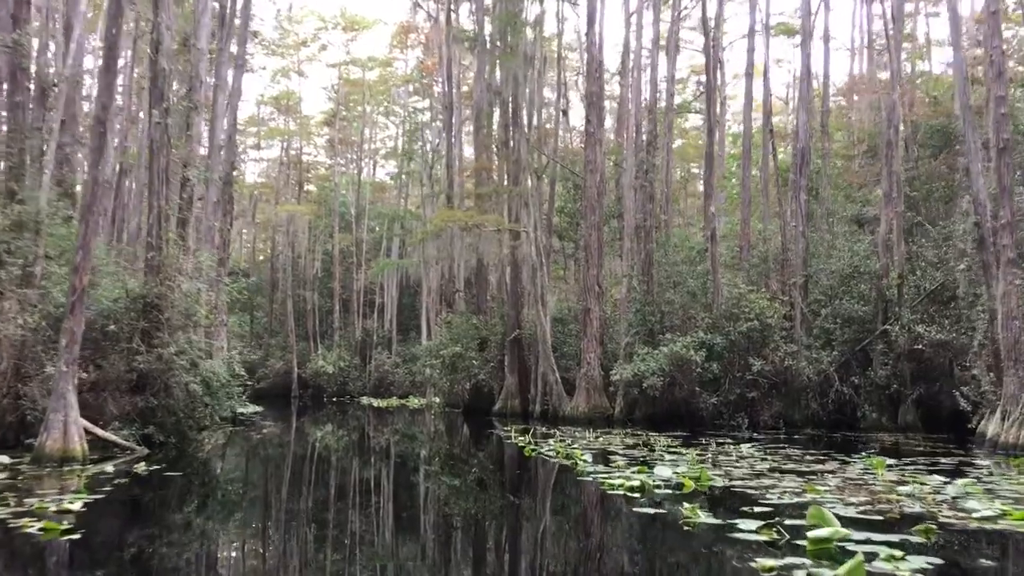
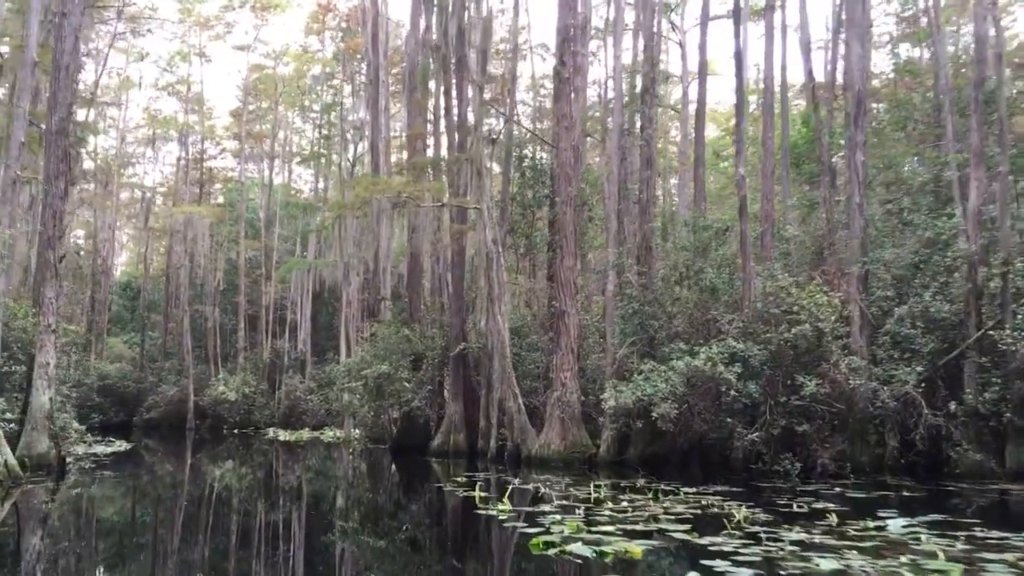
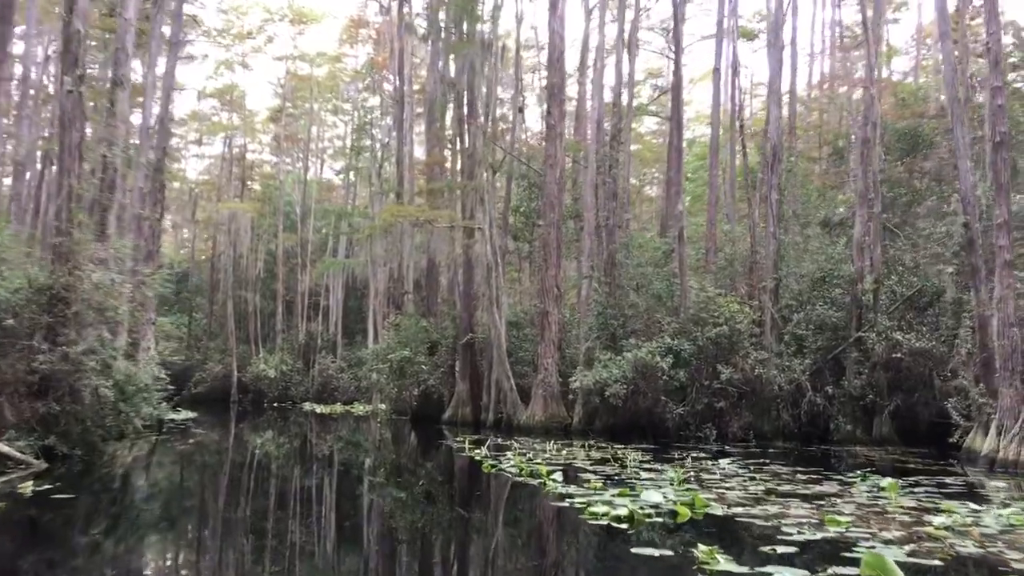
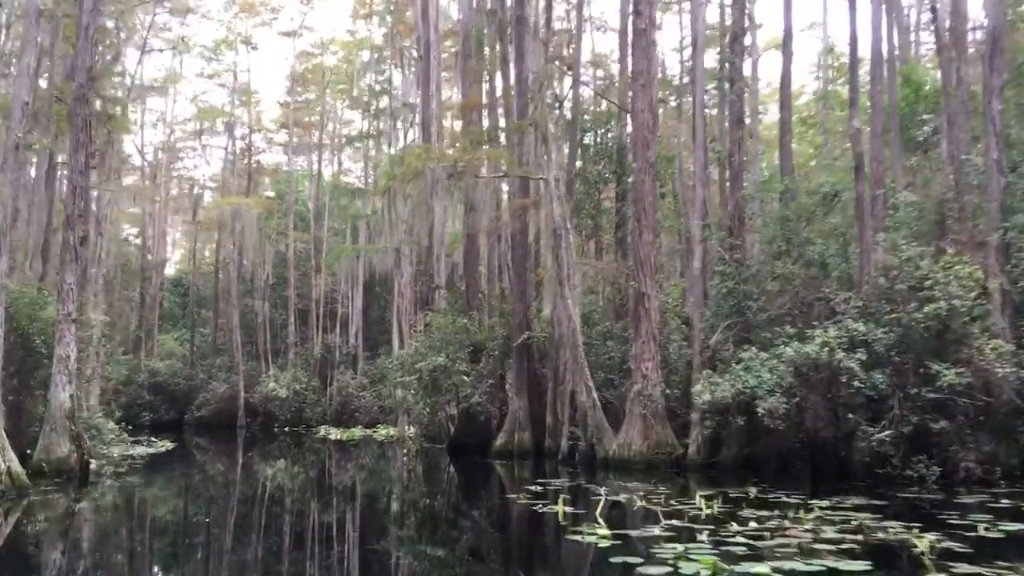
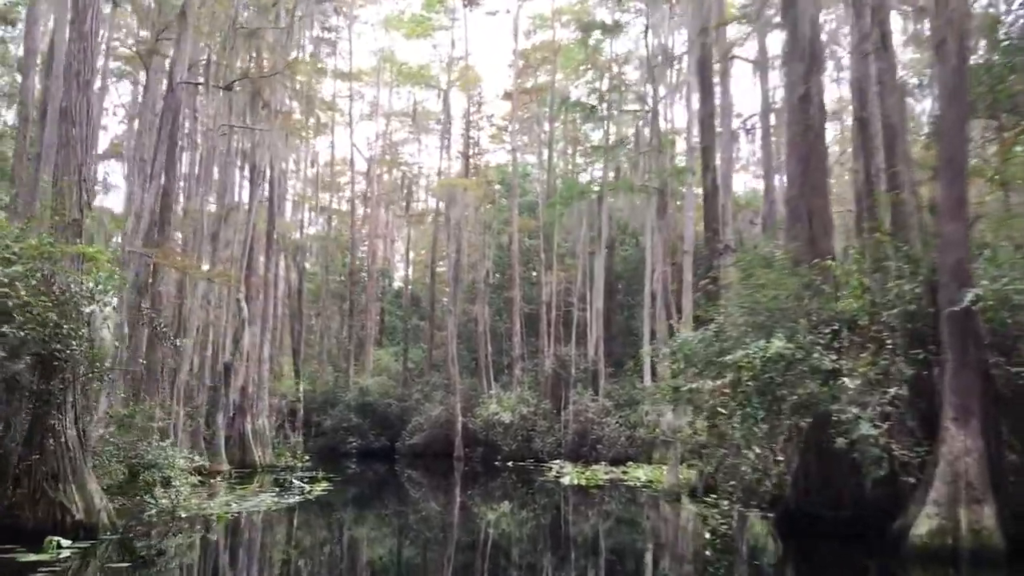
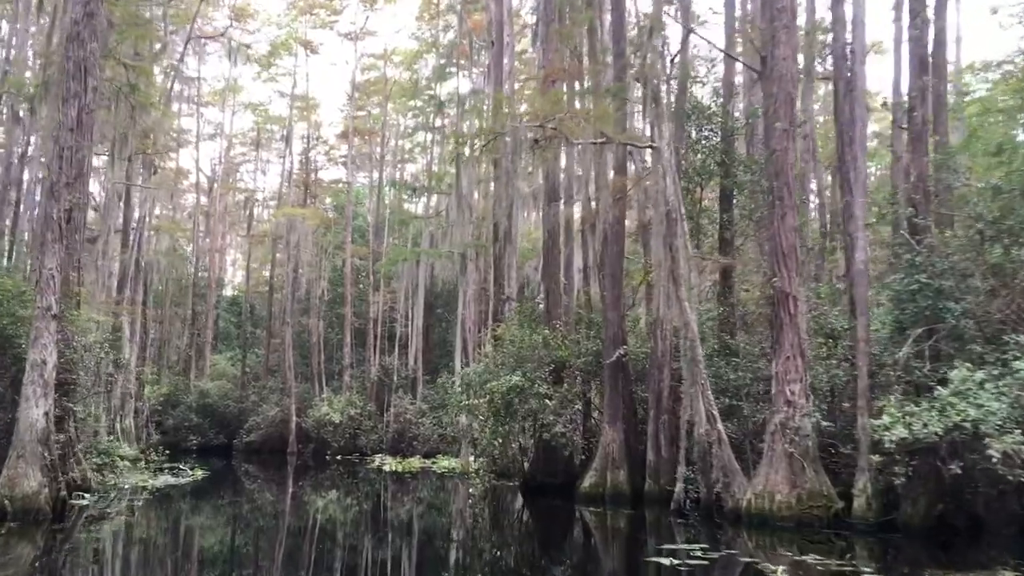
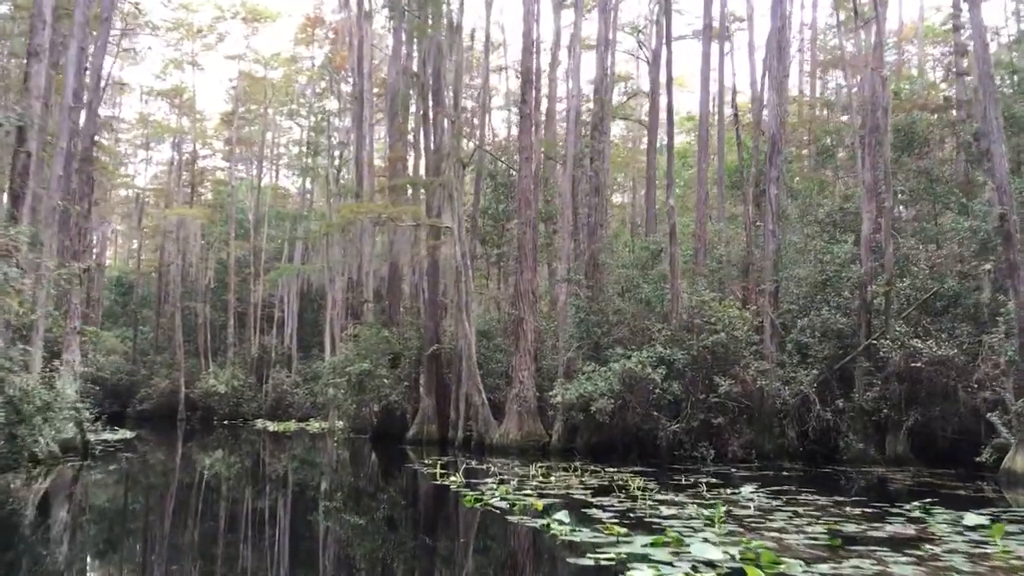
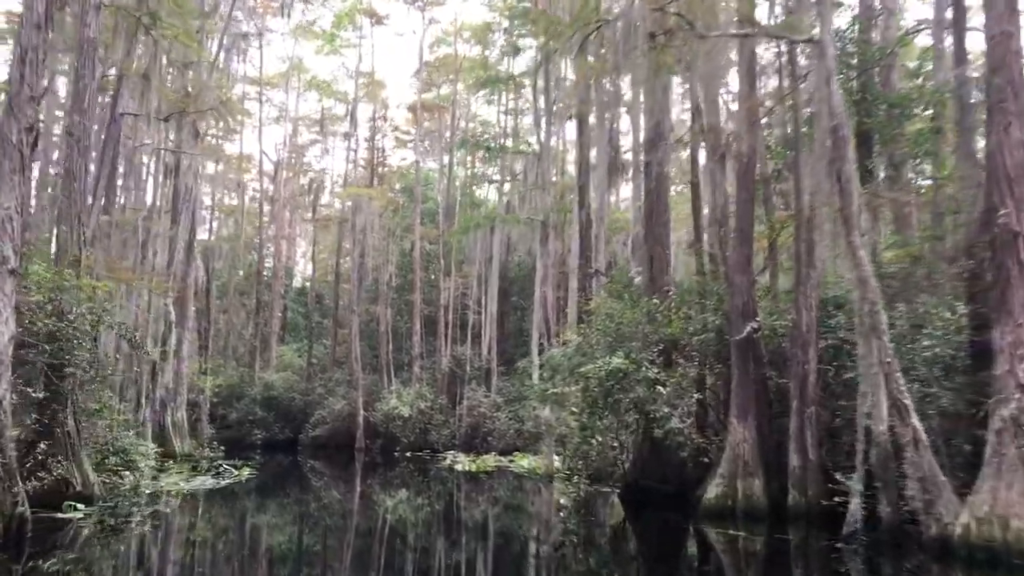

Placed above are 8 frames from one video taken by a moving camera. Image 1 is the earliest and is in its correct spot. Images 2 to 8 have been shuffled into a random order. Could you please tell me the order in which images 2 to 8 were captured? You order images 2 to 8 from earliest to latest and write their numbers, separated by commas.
3, 7, 2, 4, 6, 8, 5
